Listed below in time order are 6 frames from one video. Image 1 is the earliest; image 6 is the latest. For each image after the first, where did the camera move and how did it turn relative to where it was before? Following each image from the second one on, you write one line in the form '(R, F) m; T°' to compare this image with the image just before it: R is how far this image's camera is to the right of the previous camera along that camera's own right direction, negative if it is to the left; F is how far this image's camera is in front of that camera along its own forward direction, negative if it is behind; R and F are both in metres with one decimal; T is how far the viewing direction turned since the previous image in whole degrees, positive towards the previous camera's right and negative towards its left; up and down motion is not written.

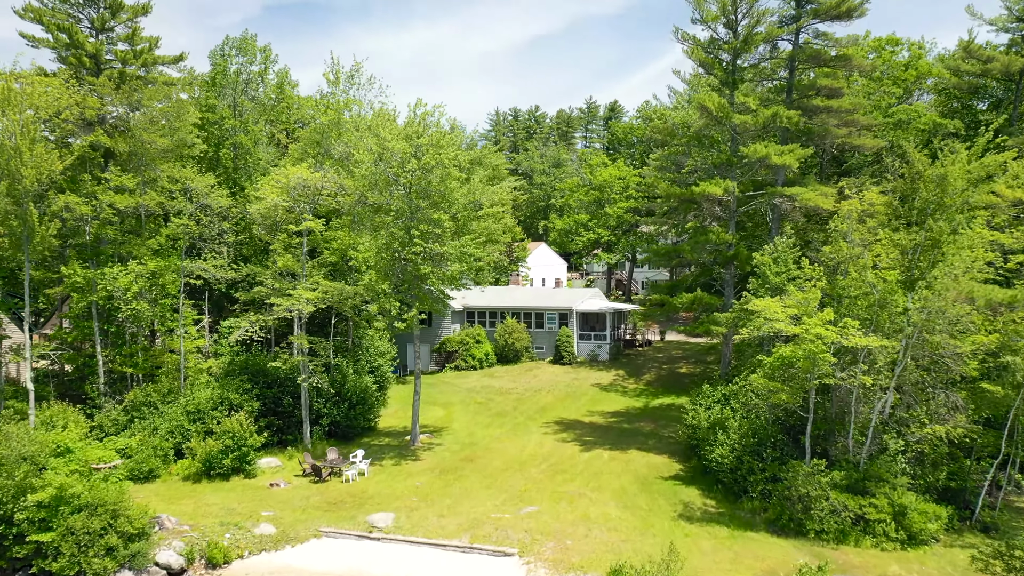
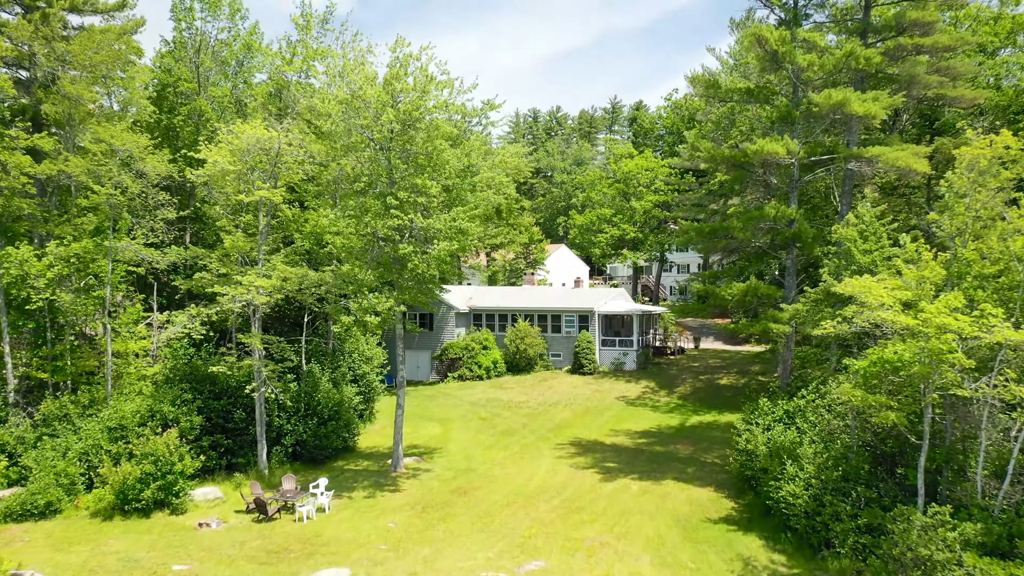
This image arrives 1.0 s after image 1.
(+0.3, +4.4) m; -1°
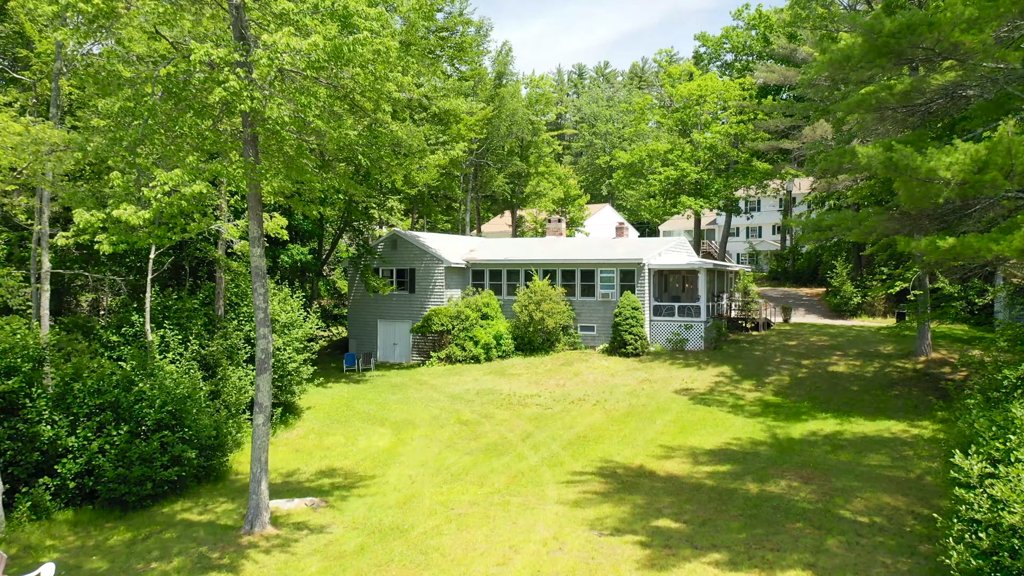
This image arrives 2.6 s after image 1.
(+0.9, +8.5) m; -3°
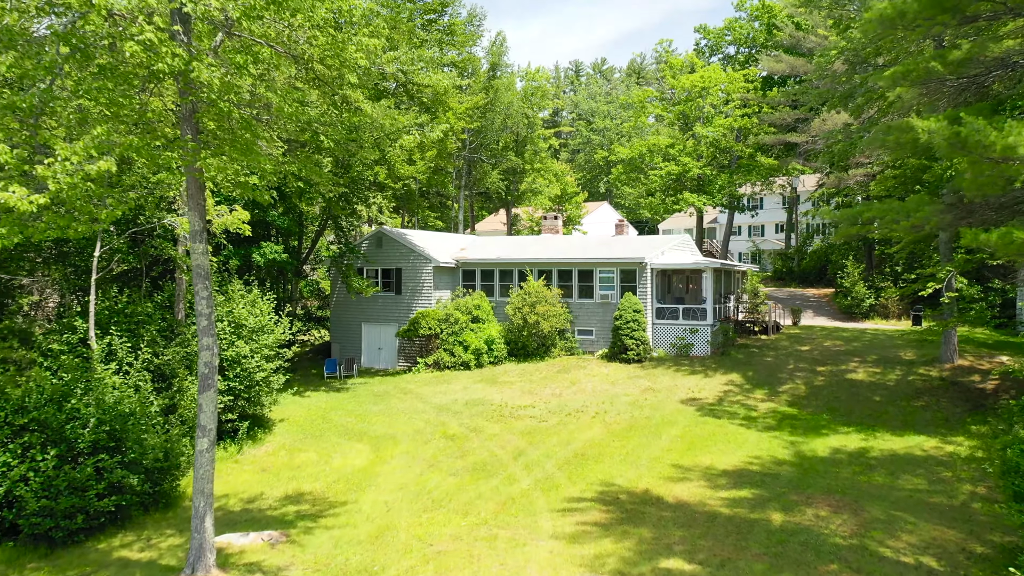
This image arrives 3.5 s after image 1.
(+0.1, +1.3) m; 0°
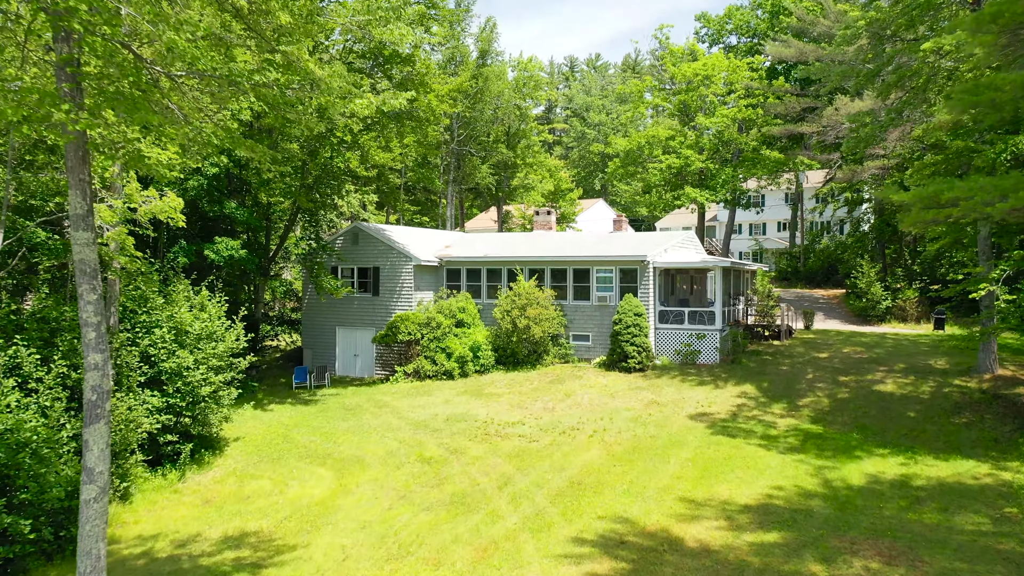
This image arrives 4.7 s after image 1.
(+0.1, +1.7) m; 0°
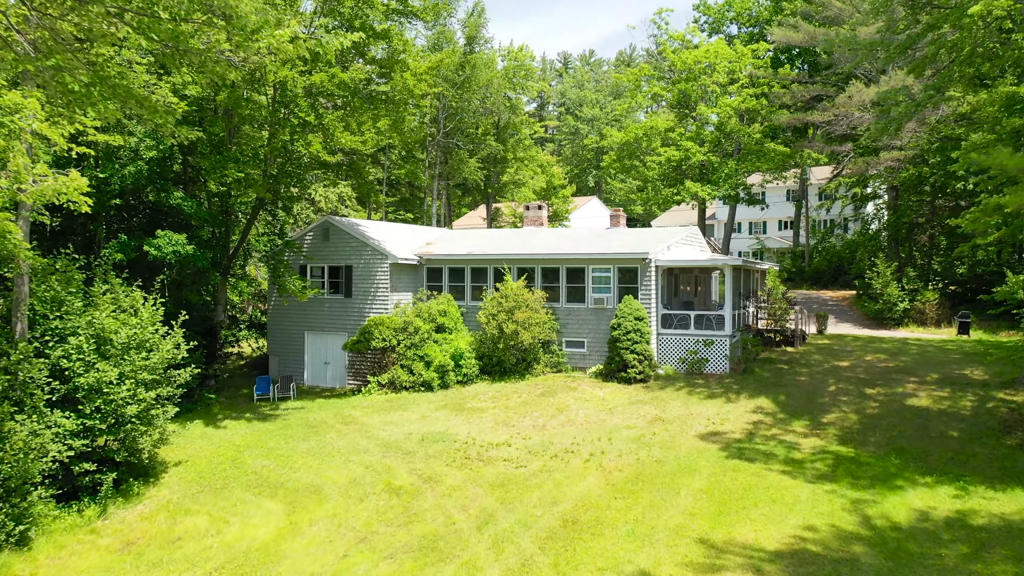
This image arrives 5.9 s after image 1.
(+0.1, +1.7) m; 0°
